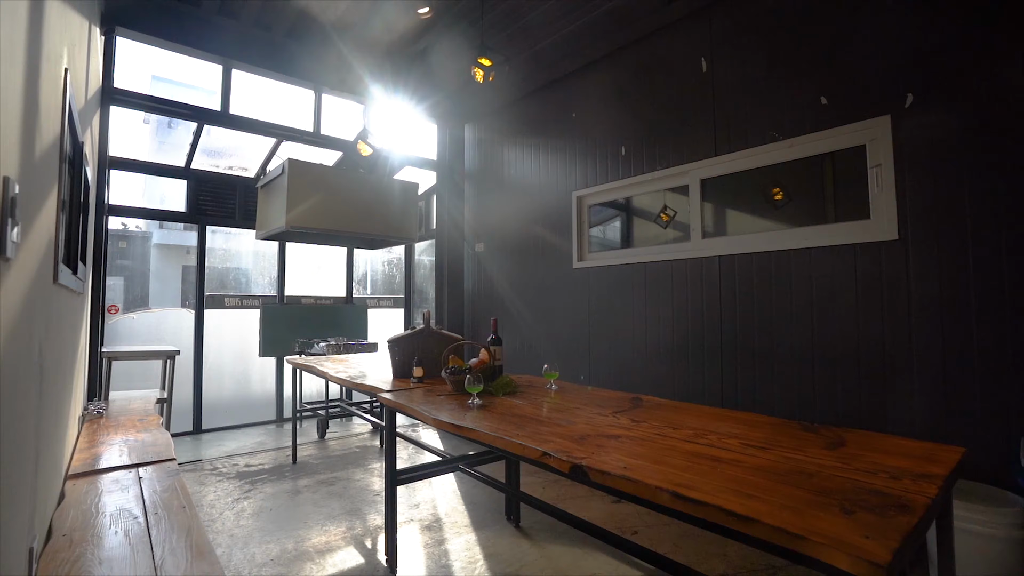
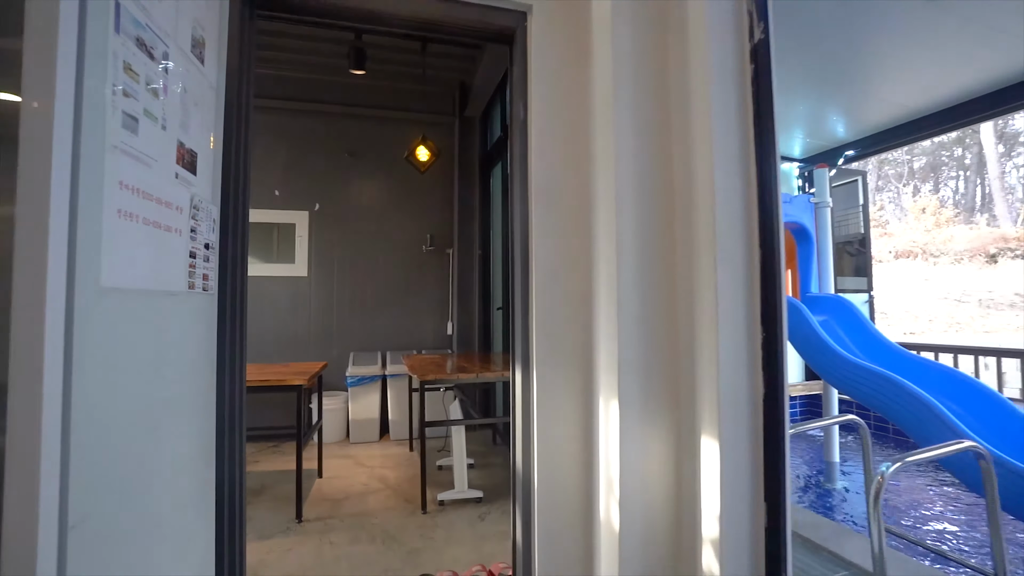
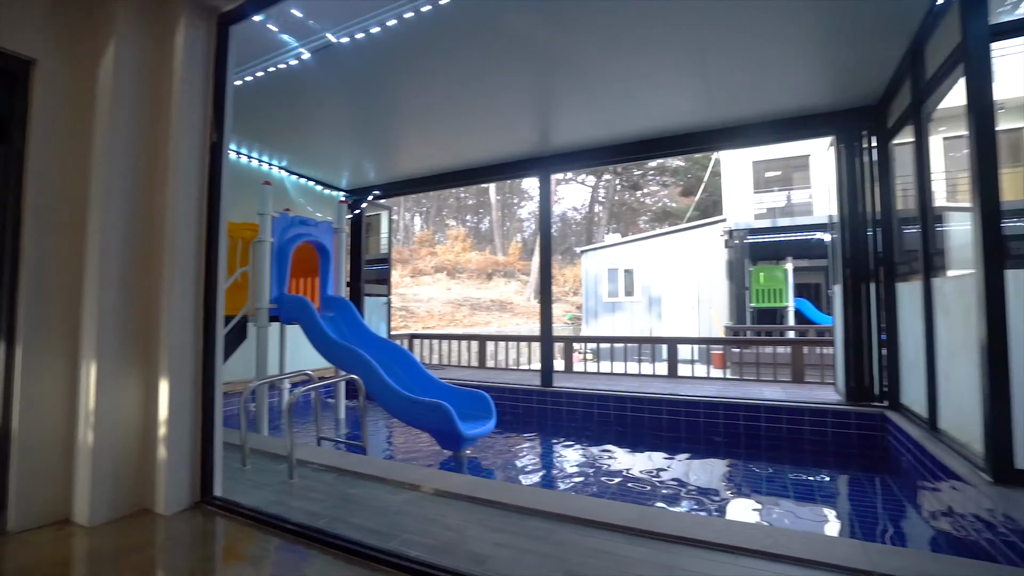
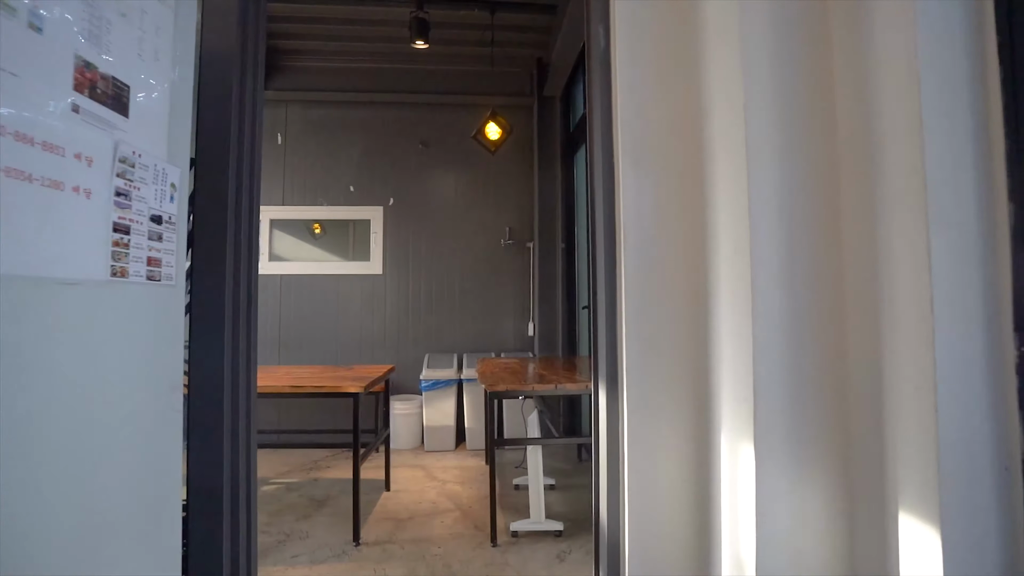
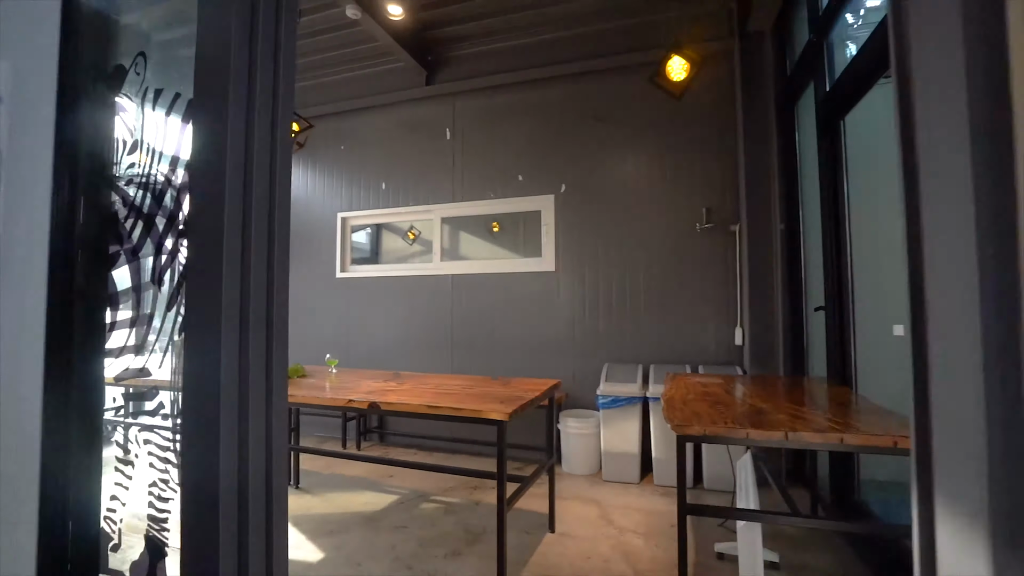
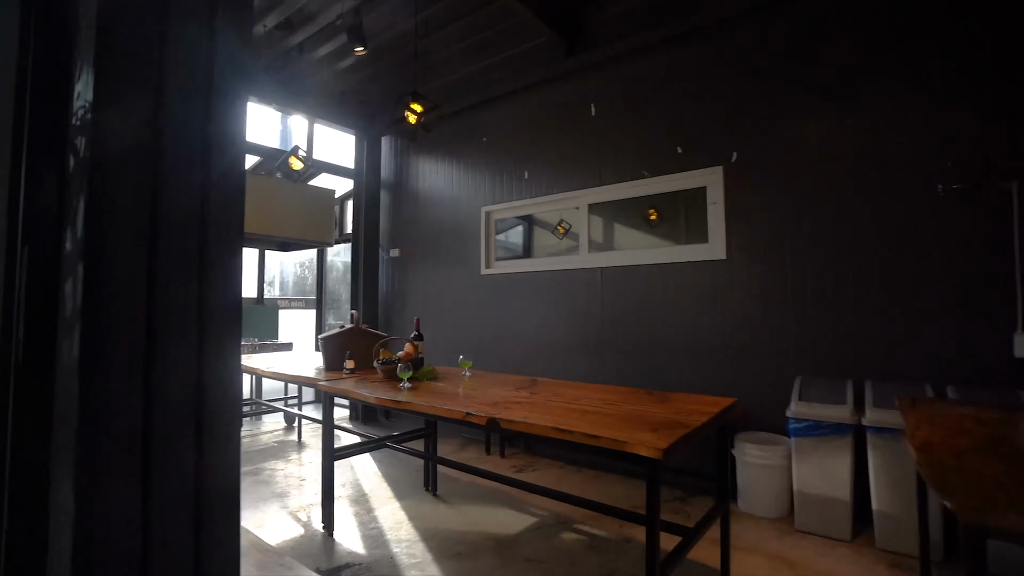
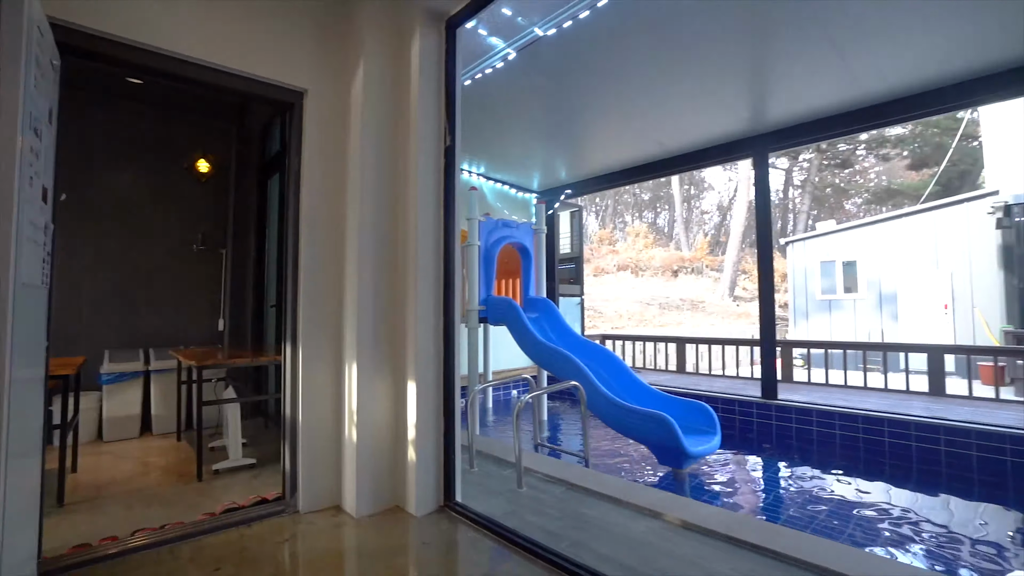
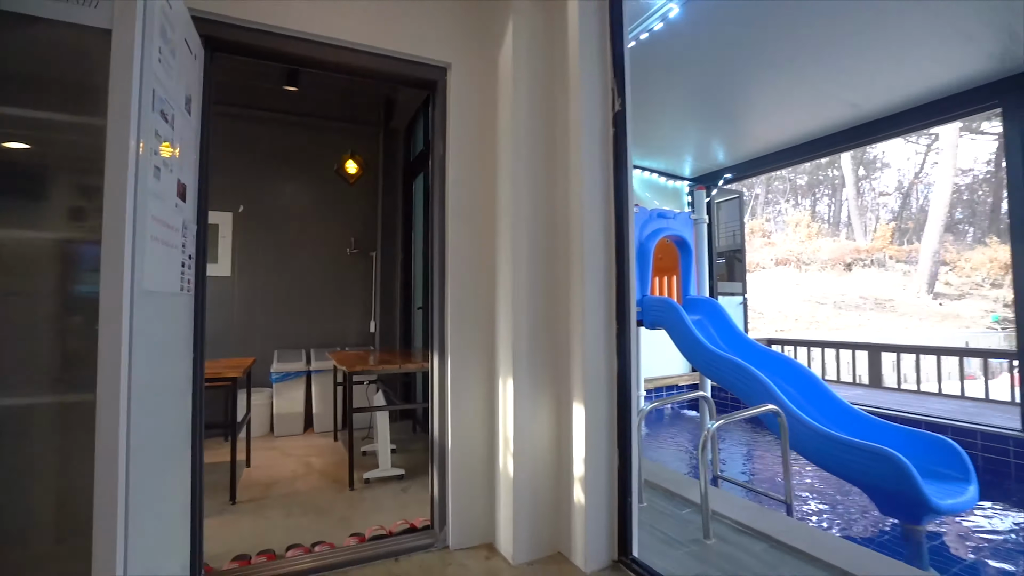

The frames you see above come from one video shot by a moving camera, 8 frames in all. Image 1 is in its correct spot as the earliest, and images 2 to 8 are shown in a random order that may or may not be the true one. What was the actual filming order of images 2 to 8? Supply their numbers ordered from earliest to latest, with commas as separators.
6, 5, 4, 2, 8, 7, 3
